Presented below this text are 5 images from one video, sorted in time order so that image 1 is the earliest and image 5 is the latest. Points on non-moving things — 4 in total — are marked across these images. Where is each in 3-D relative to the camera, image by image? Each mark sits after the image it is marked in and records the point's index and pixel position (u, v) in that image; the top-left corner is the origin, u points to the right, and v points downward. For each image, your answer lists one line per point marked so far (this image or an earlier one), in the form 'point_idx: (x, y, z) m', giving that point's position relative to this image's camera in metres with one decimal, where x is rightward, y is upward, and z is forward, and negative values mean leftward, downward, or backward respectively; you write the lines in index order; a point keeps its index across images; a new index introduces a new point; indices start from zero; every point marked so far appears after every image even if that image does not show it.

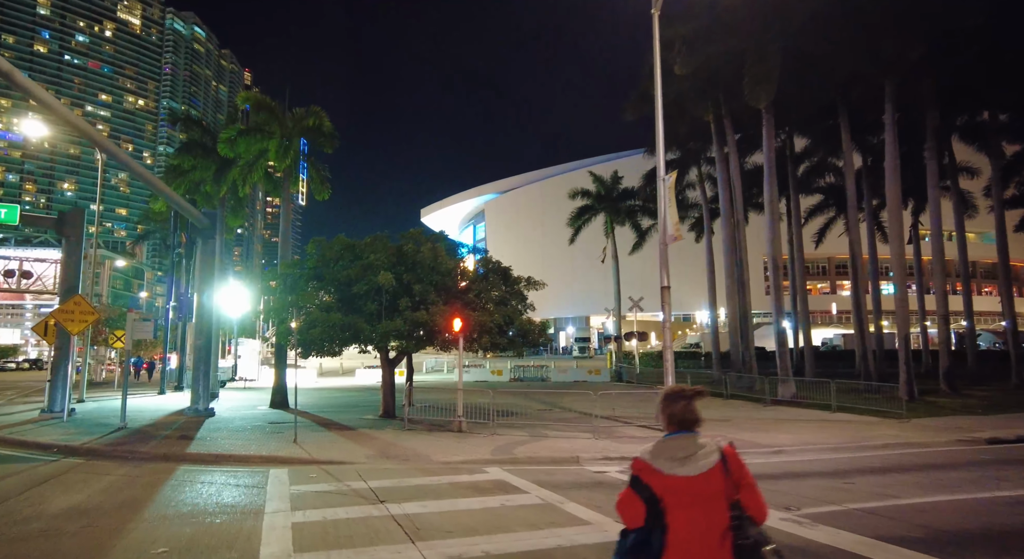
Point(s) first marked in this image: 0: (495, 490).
0: (-0.2, -3.2, +8.9) m
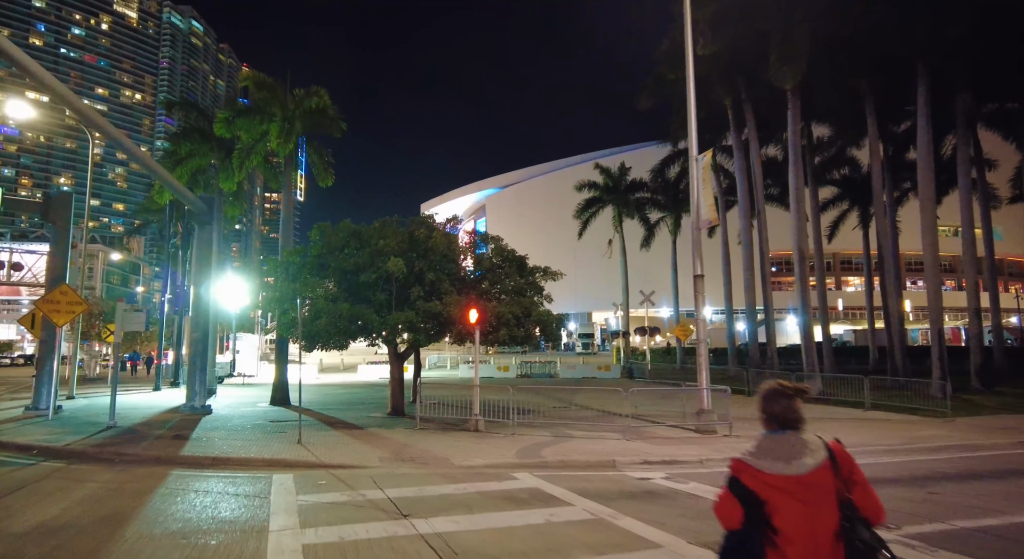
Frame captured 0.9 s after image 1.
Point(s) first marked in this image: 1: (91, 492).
0: (+0.3, -2.9, +7.8) m
1: (-6.0, -3.0, +8.3) m
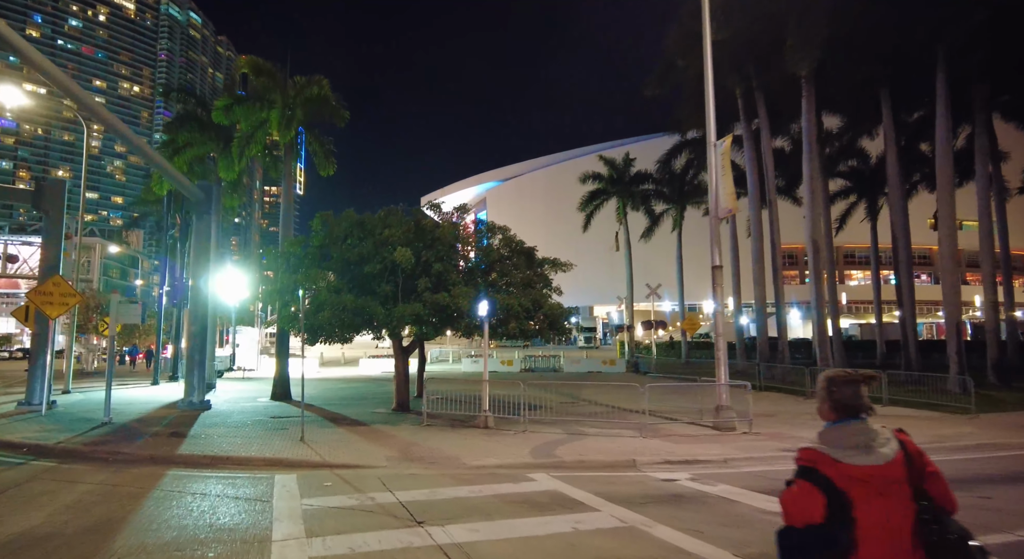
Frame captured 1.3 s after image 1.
0: (+0.5, -2.8, +7.2) m
1: (-5.8, -2.9, +7.8) m
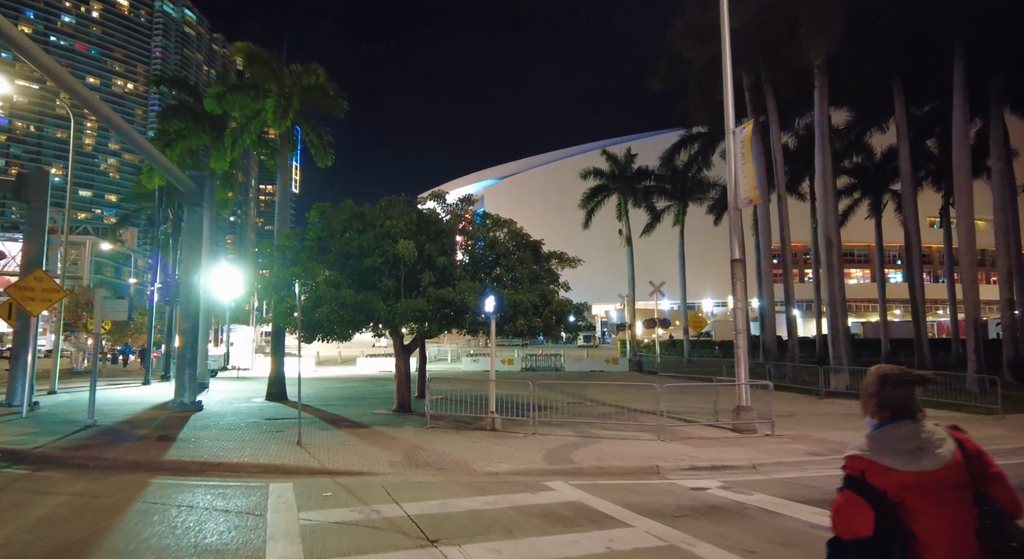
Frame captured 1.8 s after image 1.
0: (+0.8, -2.7, +6.5) m
1: (-5.6, -2.8, +7.0) m
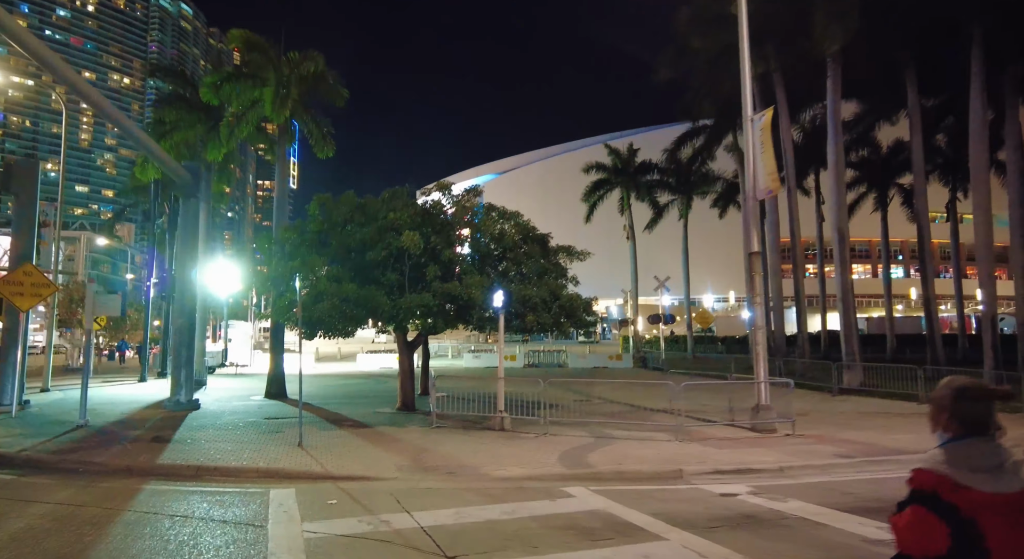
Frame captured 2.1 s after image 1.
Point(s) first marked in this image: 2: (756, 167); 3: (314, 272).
0: (+1.0, -2.6, +6.0) m
1: (-5.3, -2.7, +6.5) m
2: (+5.4, +2.5, +12.9) m
3: (-4.4, +0.1, +13.1) m
